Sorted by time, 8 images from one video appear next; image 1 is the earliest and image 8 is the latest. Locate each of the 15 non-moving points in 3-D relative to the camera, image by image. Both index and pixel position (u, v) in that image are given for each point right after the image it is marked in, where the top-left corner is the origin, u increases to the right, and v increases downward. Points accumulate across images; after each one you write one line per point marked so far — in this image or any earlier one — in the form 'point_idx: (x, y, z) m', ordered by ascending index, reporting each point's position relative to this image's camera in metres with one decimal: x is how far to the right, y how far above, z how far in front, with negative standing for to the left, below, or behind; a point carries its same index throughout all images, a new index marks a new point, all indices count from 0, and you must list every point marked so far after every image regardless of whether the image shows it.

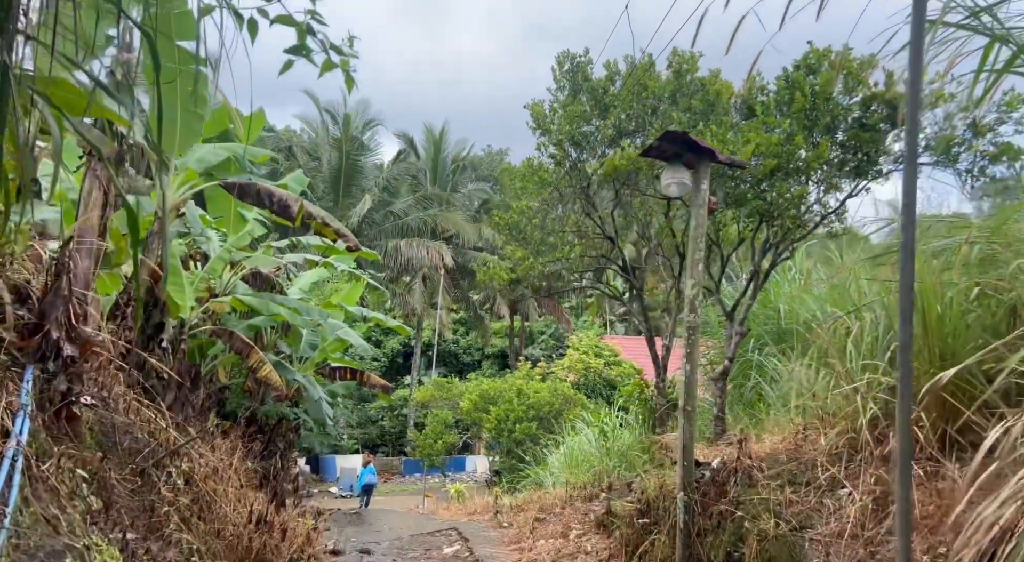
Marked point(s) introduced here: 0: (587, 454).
0: (+0.9, -2.1, +11.2) m
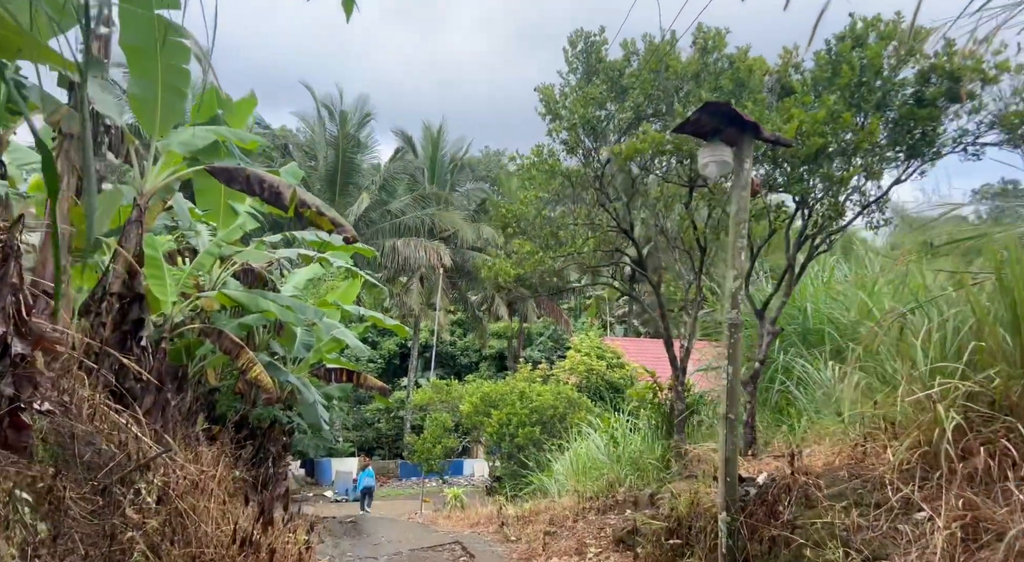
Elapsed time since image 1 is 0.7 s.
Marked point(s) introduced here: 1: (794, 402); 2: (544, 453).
0: (+1.0, -2.1, +10.6) m
1: (+2.2, -1.0, +7.4) m
2: (+0.5, -2.6, +14.1) m
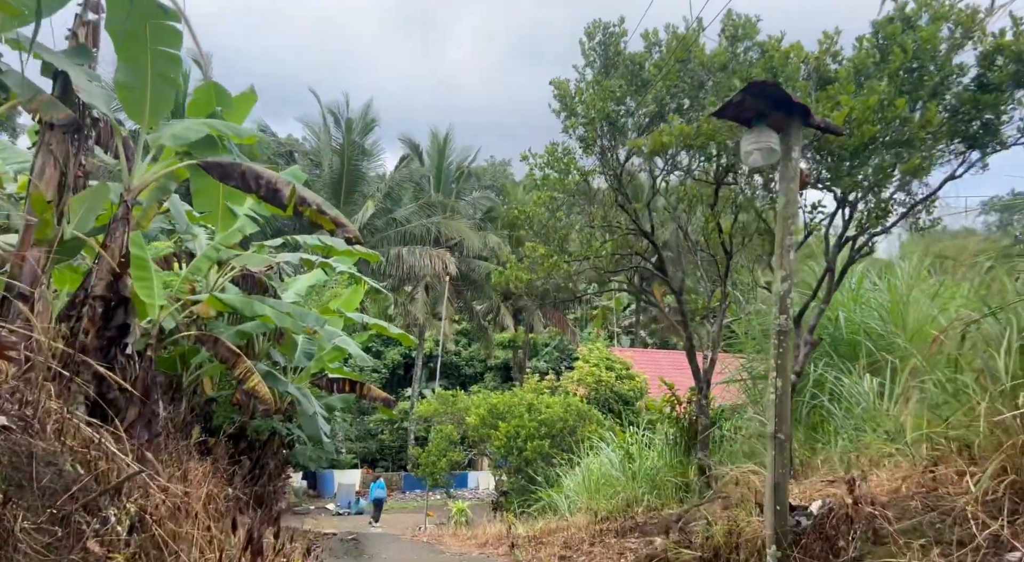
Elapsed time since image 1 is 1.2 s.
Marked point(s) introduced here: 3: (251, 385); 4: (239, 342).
0: (+1.1, -2.2, +10.1) m
1: (+2.3, -1.0, +6.9) m
2: (+0.6, -2.7, +13.6) m
3: (-2.5, -1.0, +8.8) m
4: (-2.8, -0.6, +9.5) m
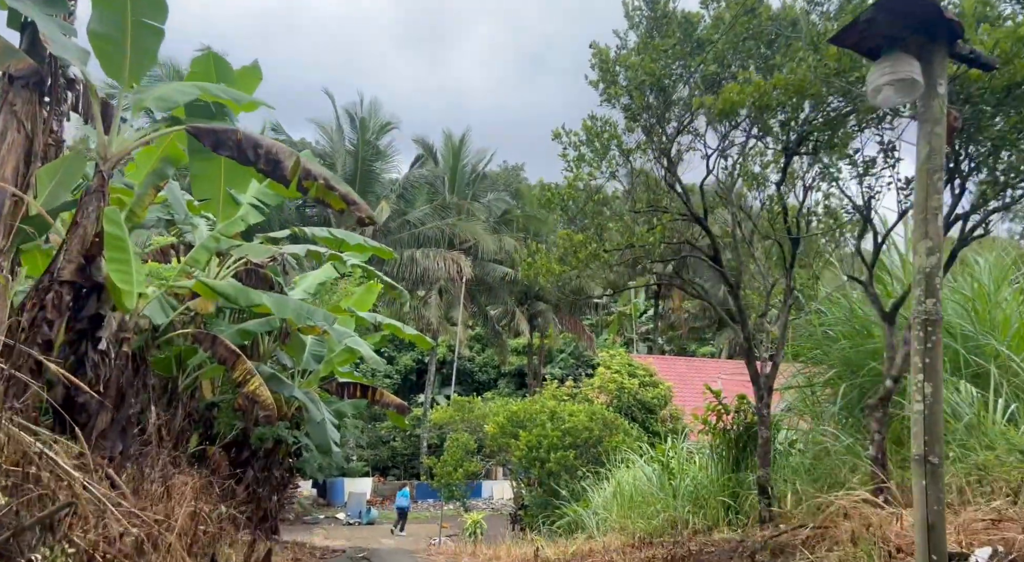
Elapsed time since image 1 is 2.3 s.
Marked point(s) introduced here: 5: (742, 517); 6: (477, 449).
0: (+1.3, -2.1, +9.2) m
1: (+2.6, -1.0, +6.0) m
2: (+0.9, -2.7, +12.7) m
3: (-2.2, -0.9, +7.9) m
4: (-2.5, -0.6, +8.6) m
5: (+2.0, -2.1, +8.1) m
6: (-0.6, -2.7, +15.2) m
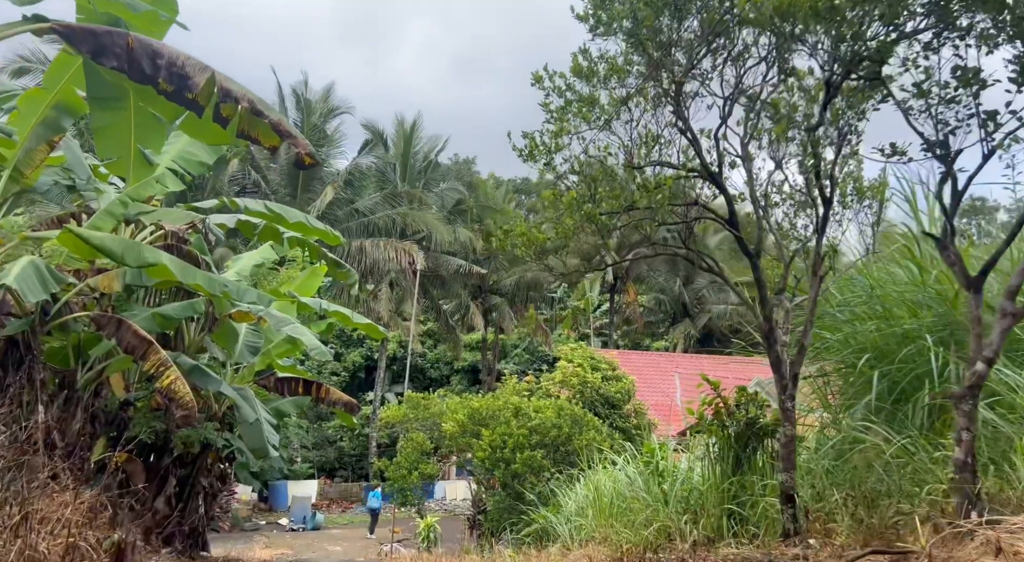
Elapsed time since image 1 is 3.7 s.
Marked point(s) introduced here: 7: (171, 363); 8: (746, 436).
0: (+1.0, -1.9, +8.1) m
1: (+2.4, -0.8, +4.9) m
2: (+0.4, -2.5, +11.5) m
3: (-2.4, -0.7, +6.6) m
4: (-2.8, -0.4, +7.3) m
5: (+1.8, -1.9, +7.0) m
6: (-1.2, -2.5, +13.9) m
7: (-2.4, -0.6, +6.6) m
8: (+1.9, -1.2, +7.5) m
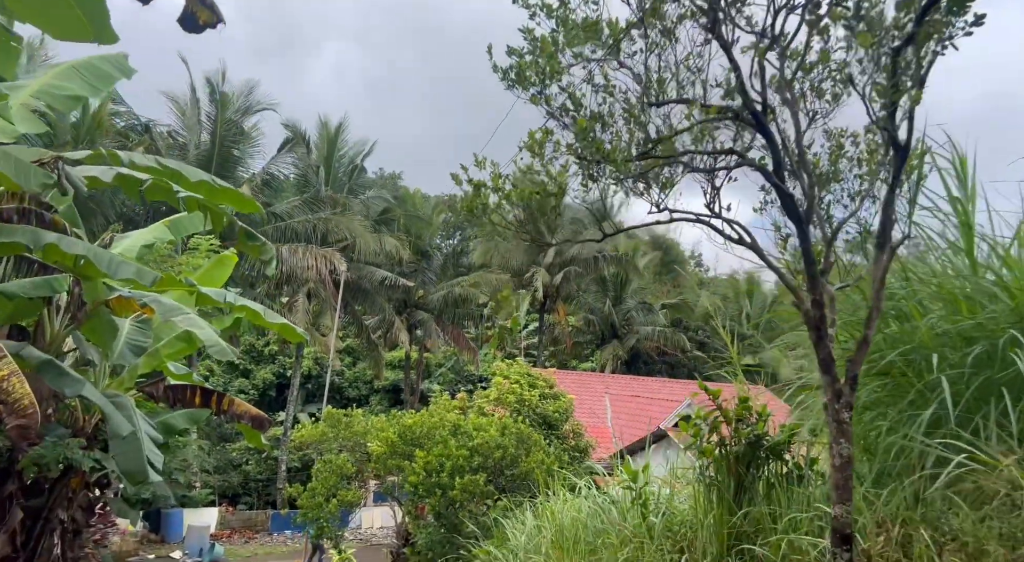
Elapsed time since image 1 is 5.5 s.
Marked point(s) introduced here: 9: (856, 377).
0: (+0.7, -1.8, +6.6) m
1: (+2.3, -0.6, +3.5) m
2: (-0.2, -2.5, +10.0) m
3: (-2.6, -0.5, +4.8) m
4: (-3.1, -0.2, +5.5) m
5: (+1.5, -1.8, +5.6) m
6: (-2.1, -2.5, +12.2) m
7: (-2.6, -0.4, +4.9) m
8: (+1.5, -1.1, +6.1) m
9: (+1.6, -0.4, +4.2) m
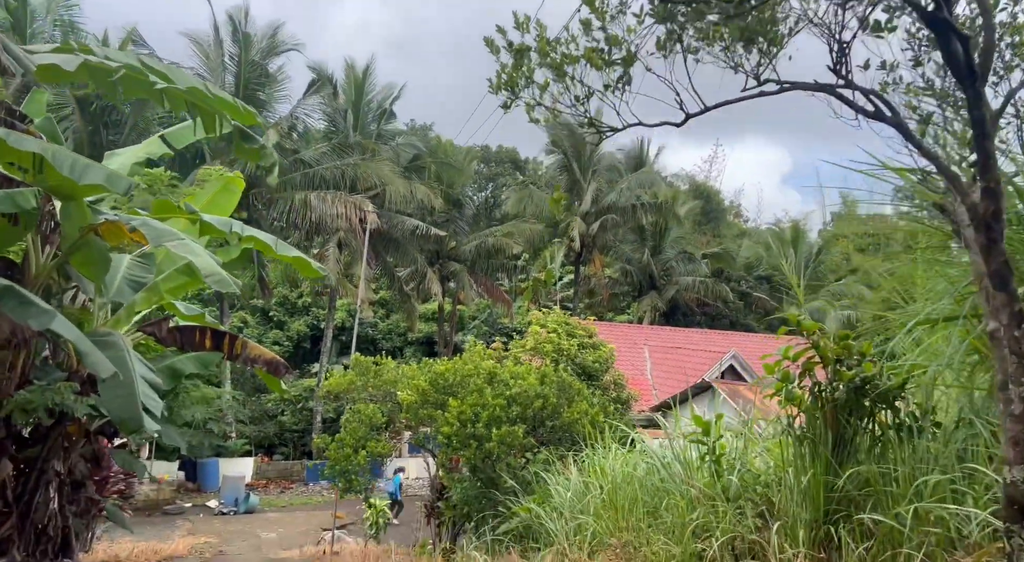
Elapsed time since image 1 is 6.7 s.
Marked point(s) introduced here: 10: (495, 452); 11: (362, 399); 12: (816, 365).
0: (+0.9, -1.3, +5.6) m
1: (+2.5, -0.3, +2.4) m
2: (+0.2, -1.8, +9.0) m
3: (-2.4, -0.1, +3.9) m
4: (-2.8, +0.3, +4.5) m
5: (+1.7, -1.3, +4.6) m
6: (-1.6, -1.7, +11.3) m
7: (-2.4, 0.0, +3.9) m
8: (+1.8, -0.7, +5.0) m
9: (+1.8, 0.0, +3.1) m
10: (-0.1, -1.7, +9.0) m
11: (-1.9, -1.5, +12.1) m
12: (+1.7, -0.5, +5.1) m
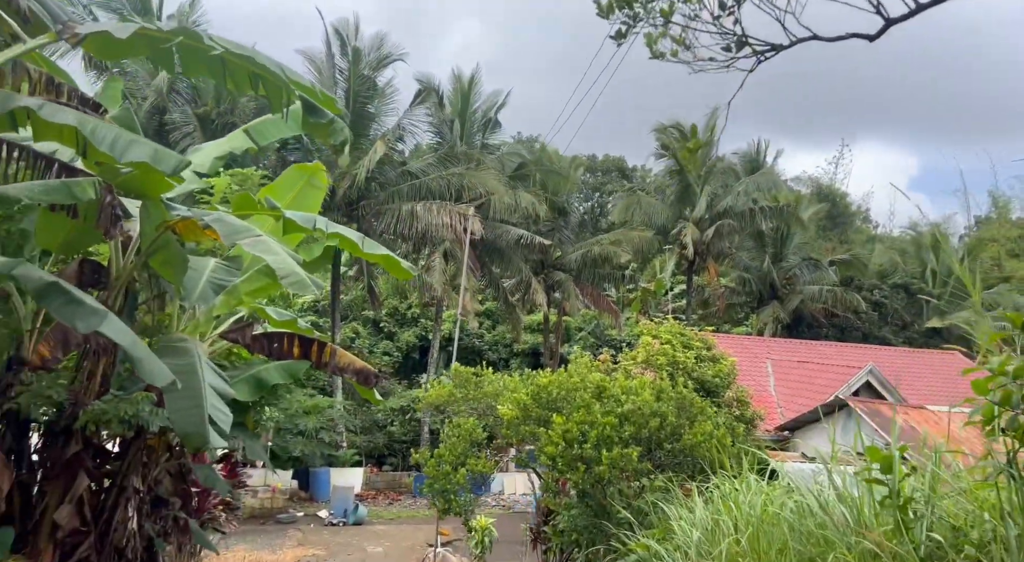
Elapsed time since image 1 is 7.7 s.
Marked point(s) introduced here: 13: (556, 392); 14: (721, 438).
0: (+1.5, -1.3, +4.5) m
1: (+2.7, -0.2, +1.2) m
2: (+1.2, -1.8, +8.0) m
3: (-2.0, -0.1, +3.3) m
4: (-2.3, +0.3, +4.0) m
5: (+2.2, -1.3, +3.4) m
6: (-0.3, -1.8, +10.5) m
7: (-2.0, +0.1, +3.3) m
8: (+2.3, -0.6, +3.9) m
9: (+2.1, 0.0, +2.0) m
10: (+0.9, -1.7, +8.1) m
11: (-0.6, -1.6, +11.3) m
12: (+2.2, -0.4, +4.0) m
13: (+0.5, -1.1, +9.1) m
14: (+1.9, -1.4, +8.5) m
